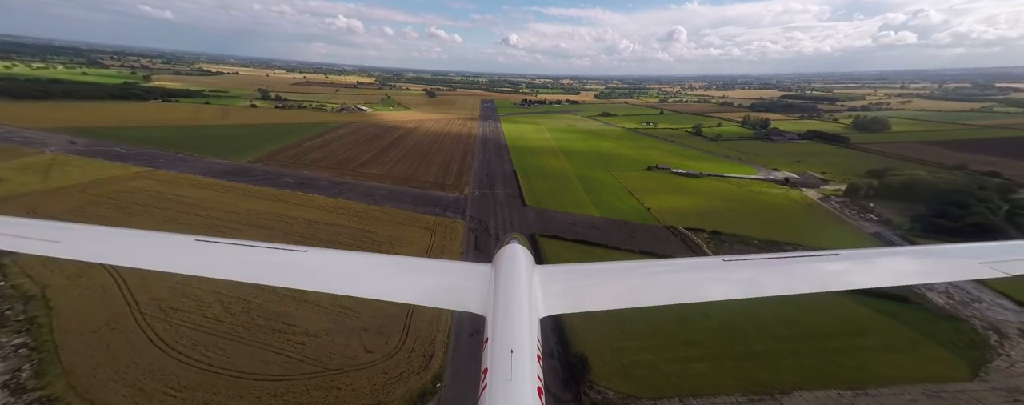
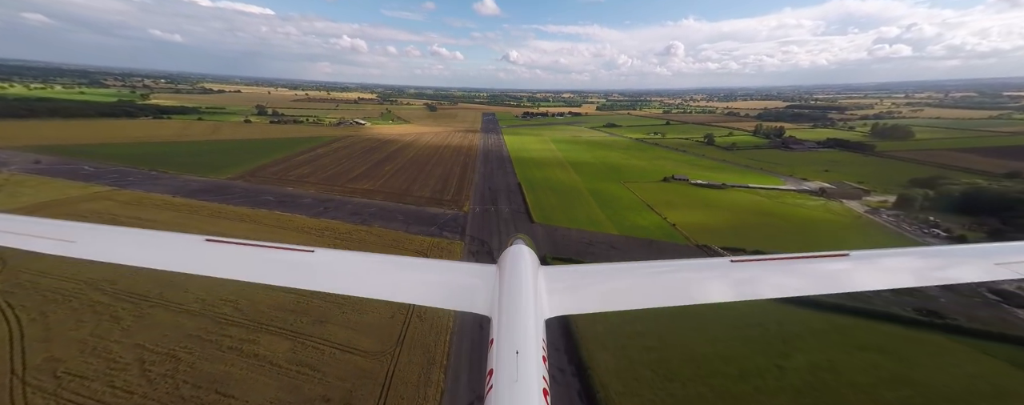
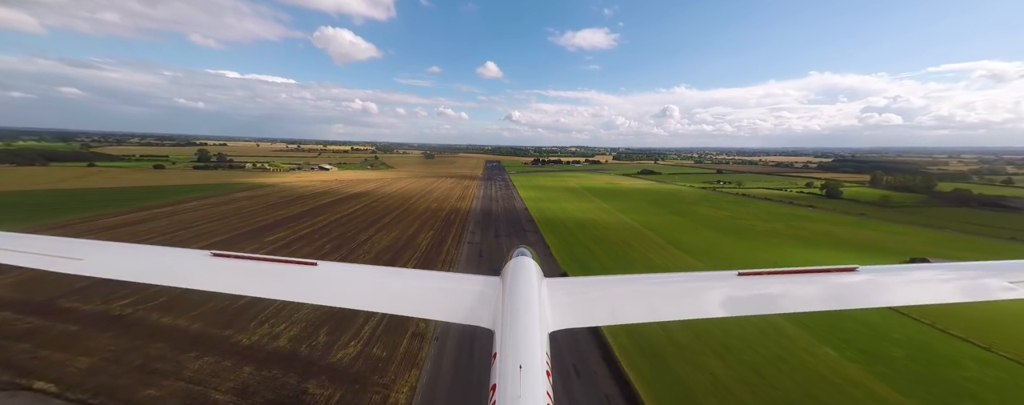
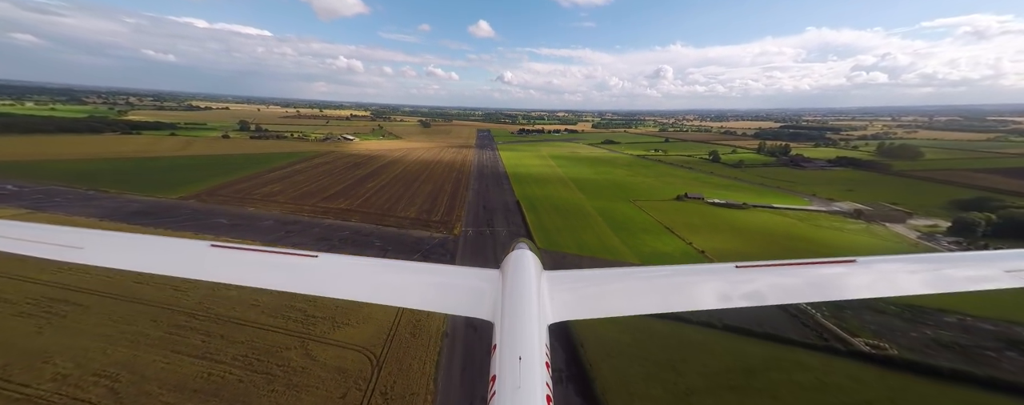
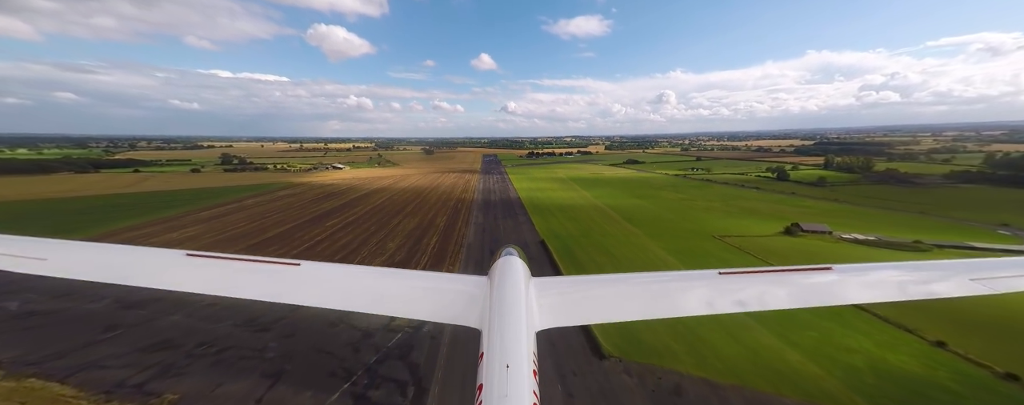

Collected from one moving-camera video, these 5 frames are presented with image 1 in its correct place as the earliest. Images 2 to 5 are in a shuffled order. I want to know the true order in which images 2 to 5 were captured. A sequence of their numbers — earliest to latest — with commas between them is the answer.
2, 4, 5, 3
